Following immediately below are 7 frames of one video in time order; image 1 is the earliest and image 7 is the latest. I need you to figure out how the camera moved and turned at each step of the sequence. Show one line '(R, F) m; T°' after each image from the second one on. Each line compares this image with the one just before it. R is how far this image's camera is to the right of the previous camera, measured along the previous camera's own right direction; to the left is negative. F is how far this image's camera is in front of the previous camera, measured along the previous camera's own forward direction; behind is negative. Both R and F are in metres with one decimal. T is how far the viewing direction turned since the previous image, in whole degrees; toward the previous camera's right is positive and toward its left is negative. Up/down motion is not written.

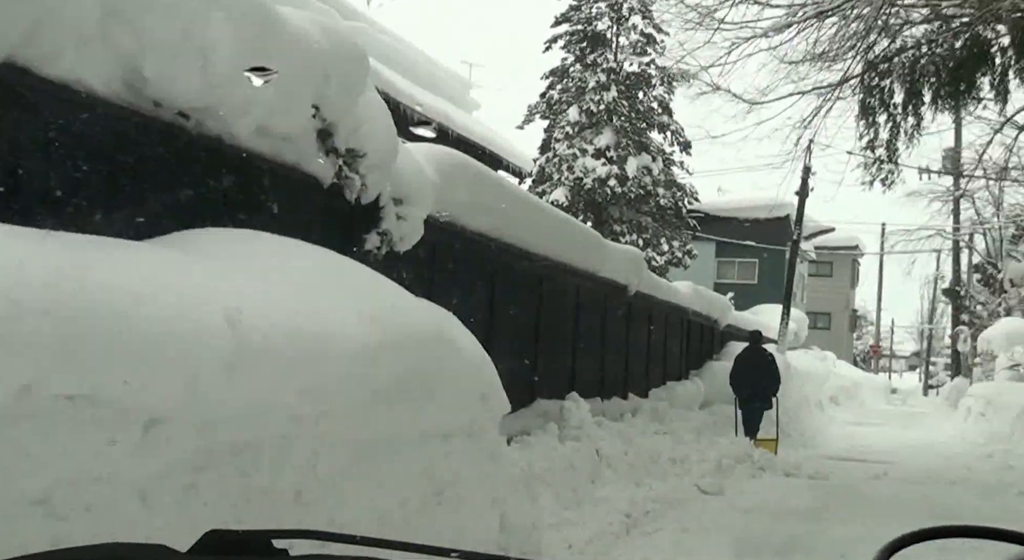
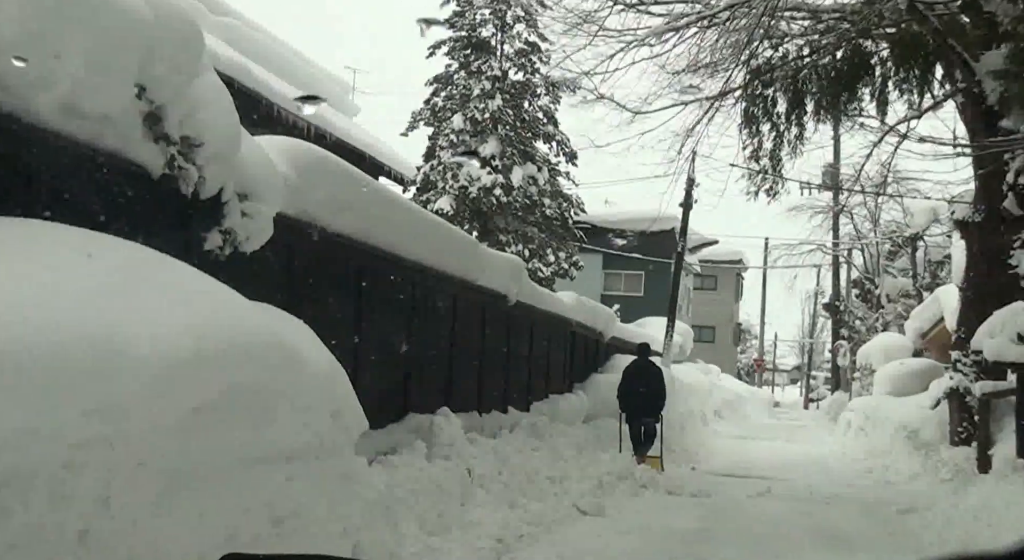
(+0.2, +0.4) m; +6°
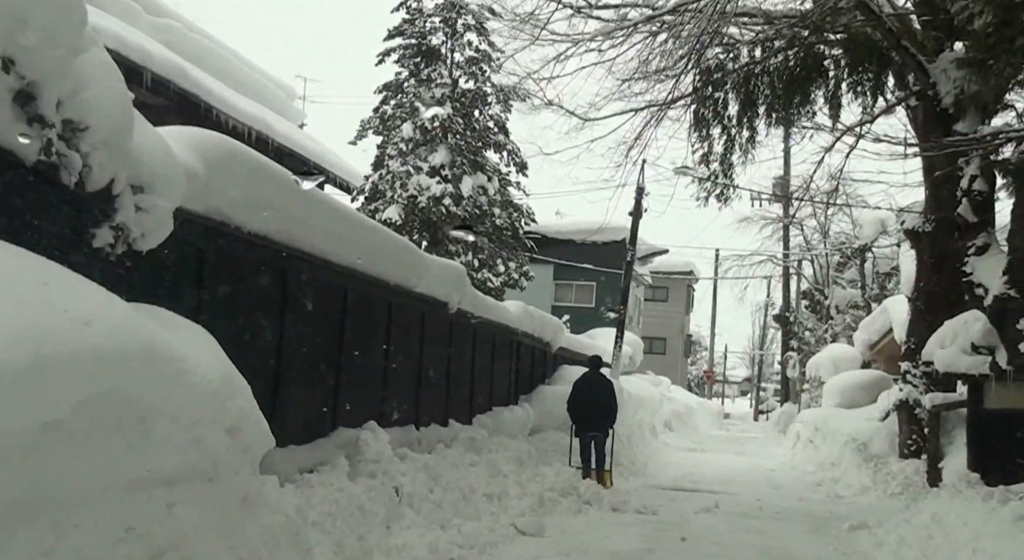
(+0.1, +0.4) m; +3°
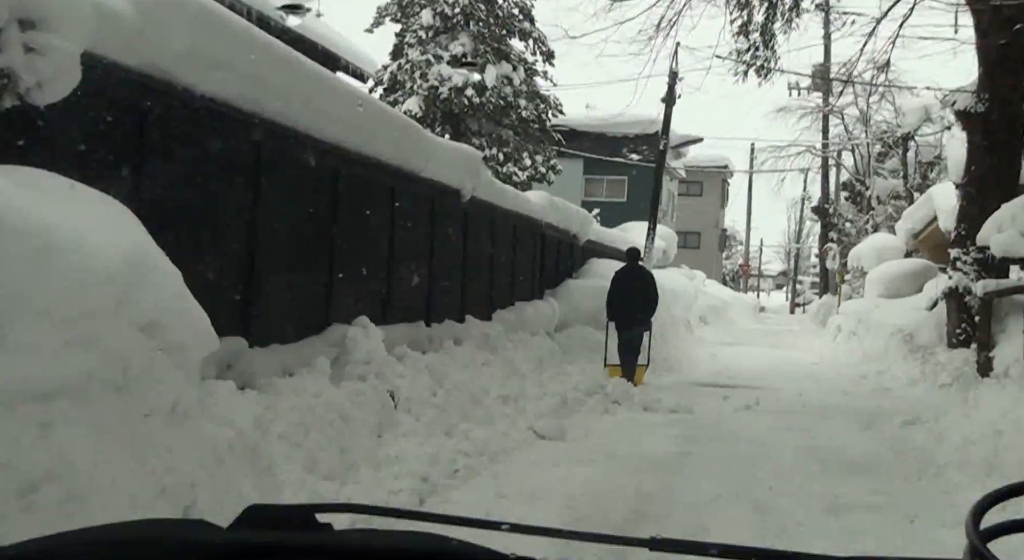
(+0.1, +0.9) m; -2°
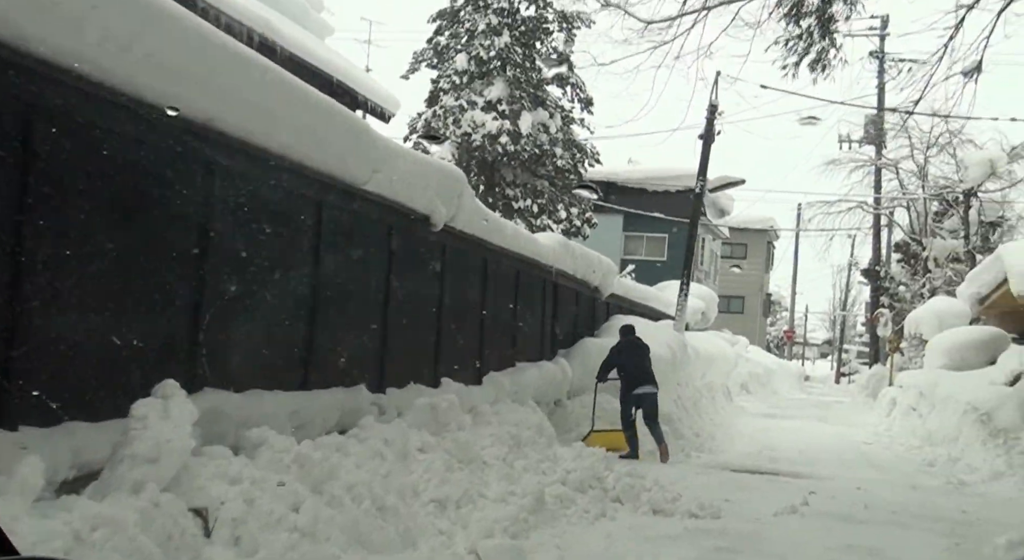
(+0.4, +2.1) m; -2°
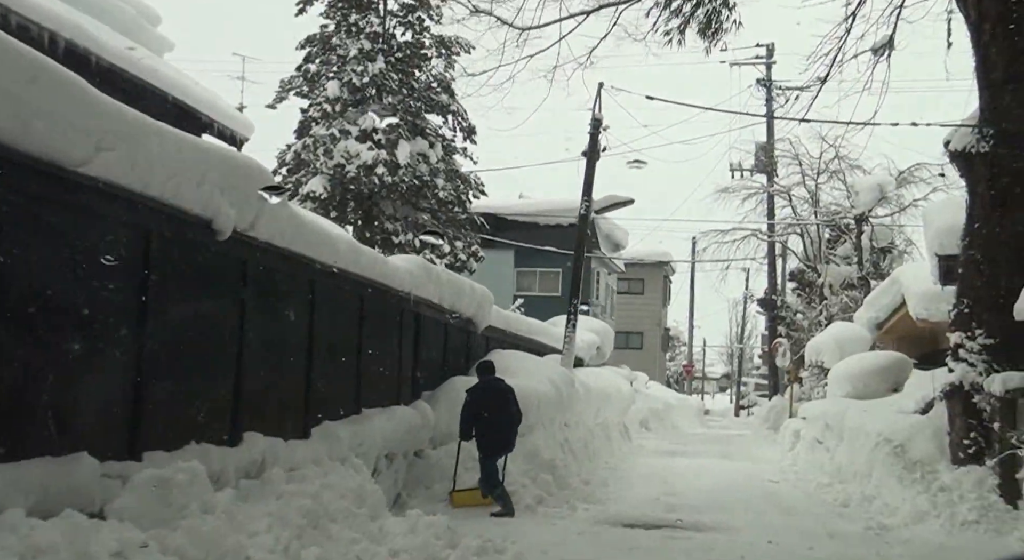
(+0.5, +1.8) m; +6°
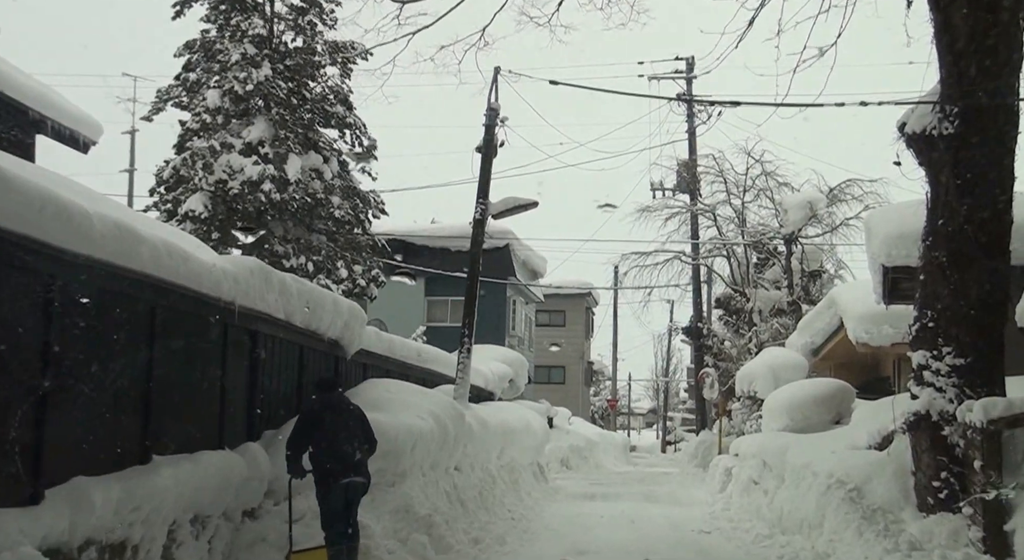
(+0.5, +2.2) m; +4°
